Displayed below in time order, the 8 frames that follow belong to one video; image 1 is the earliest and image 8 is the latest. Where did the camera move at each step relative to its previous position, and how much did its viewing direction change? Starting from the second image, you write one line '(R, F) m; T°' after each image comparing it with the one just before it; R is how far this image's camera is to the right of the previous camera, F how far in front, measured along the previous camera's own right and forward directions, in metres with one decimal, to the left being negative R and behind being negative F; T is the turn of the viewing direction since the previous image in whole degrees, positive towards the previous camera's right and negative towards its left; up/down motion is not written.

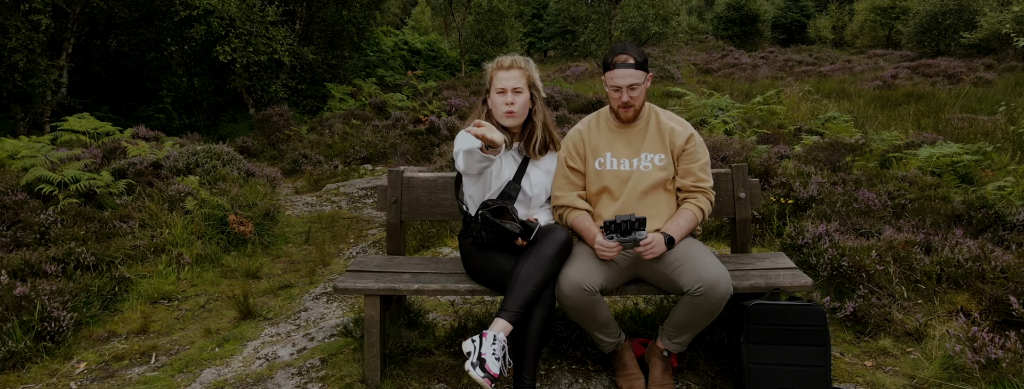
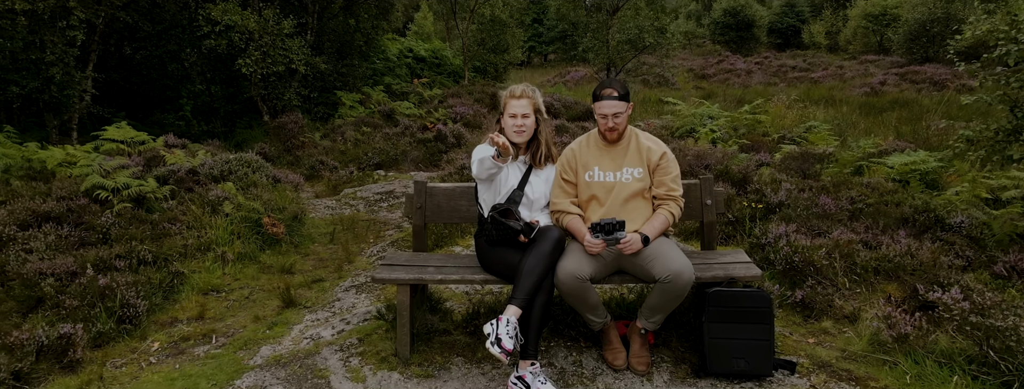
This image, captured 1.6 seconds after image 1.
(0.0, -0.6) m; 0°
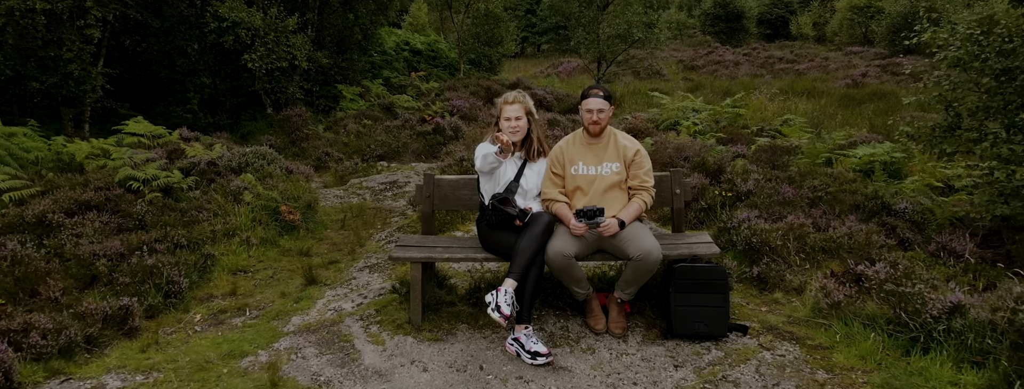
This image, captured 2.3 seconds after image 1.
(0.0, -0.6) m; +1°
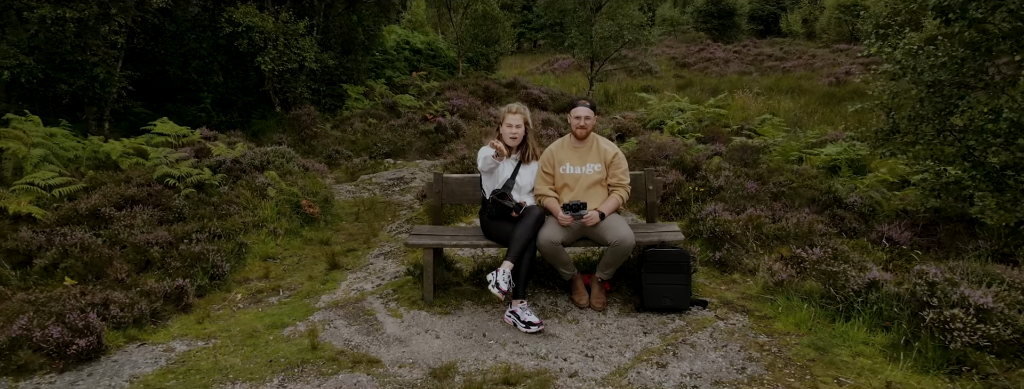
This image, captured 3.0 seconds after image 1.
(0.0, -0.7) m; 0°
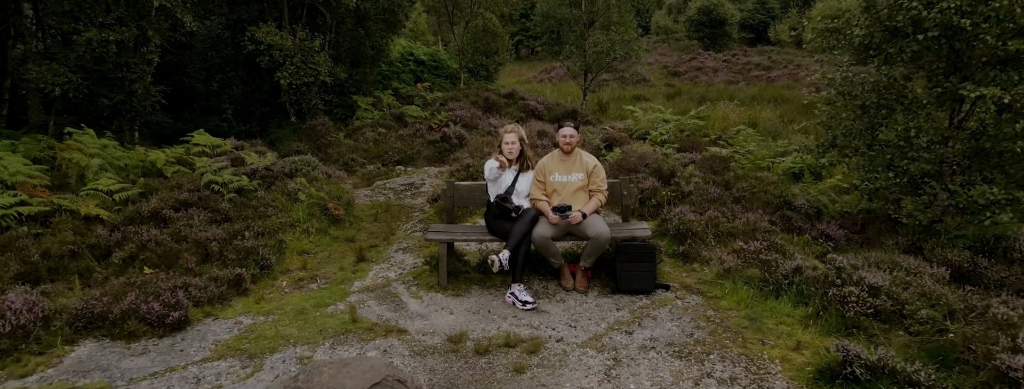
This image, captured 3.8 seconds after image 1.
(0.0, -1.1) m; 0°
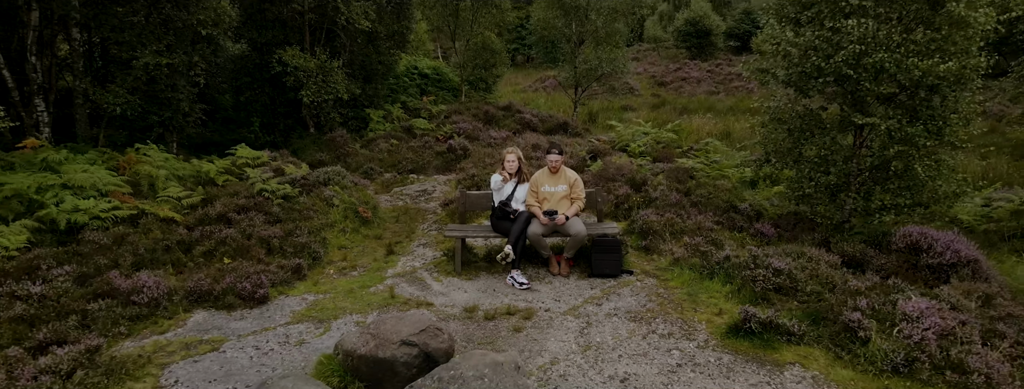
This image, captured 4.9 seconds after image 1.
(0.0, -1.7) m; 0°
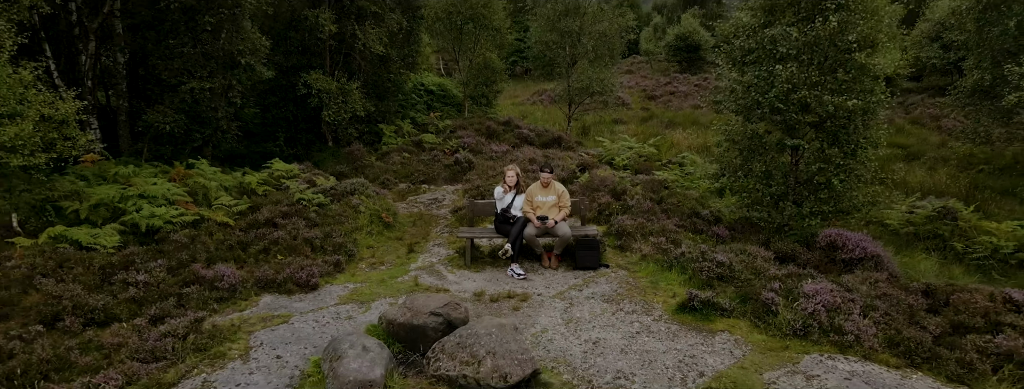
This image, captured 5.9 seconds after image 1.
(0.0, -1.8) m; 0°
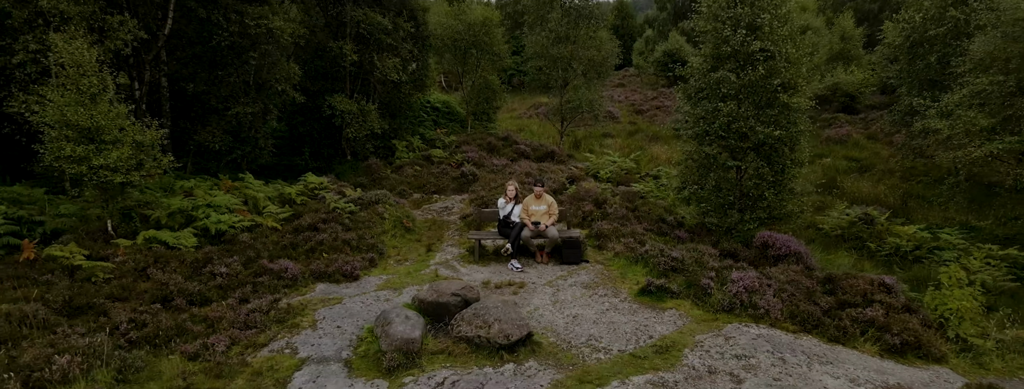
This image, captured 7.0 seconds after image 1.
(-0.1, -2.3) m; 0°
